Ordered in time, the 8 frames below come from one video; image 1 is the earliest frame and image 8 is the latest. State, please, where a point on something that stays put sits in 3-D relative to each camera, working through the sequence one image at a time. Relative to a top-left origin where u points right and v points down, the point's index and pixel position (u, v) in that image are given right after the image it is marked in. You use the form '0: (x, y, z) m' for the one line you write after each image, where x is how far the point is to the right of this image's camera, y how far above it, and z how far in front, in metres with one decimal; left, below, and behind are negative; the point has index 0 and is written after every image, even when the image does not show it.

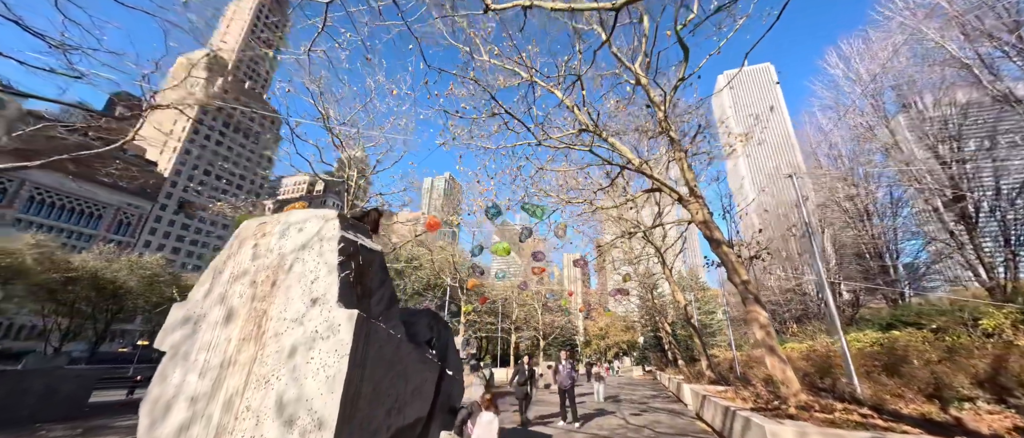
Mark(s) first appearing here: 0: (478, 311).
0: (-1.8, -4.8, +18.8) m
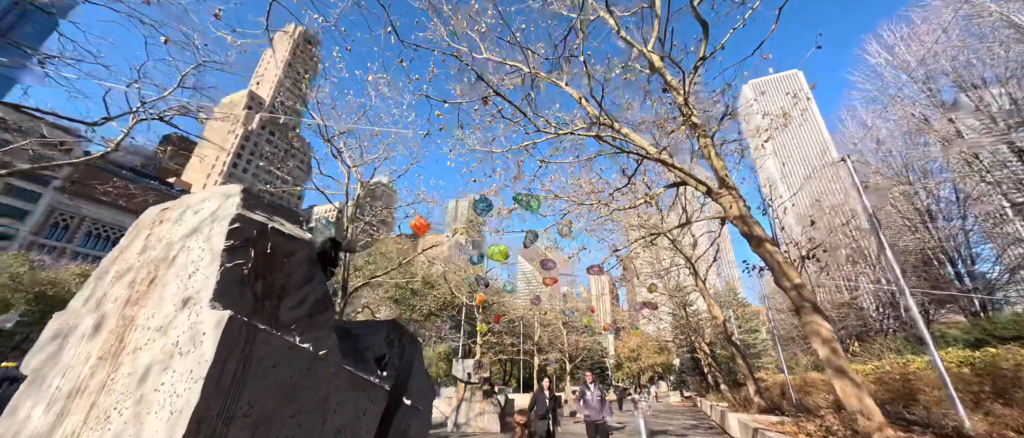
0: (-0.7, -5.7, +17.9) m
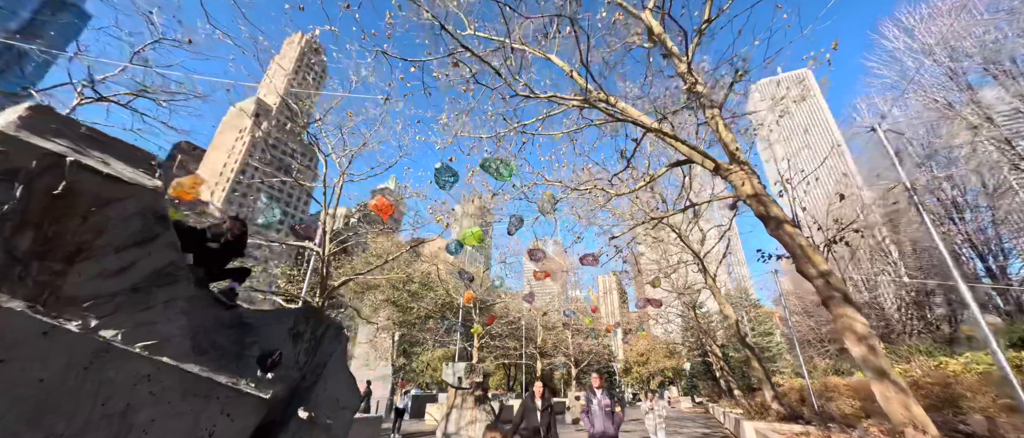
0: (-0.6, -5.6, +17.3) m
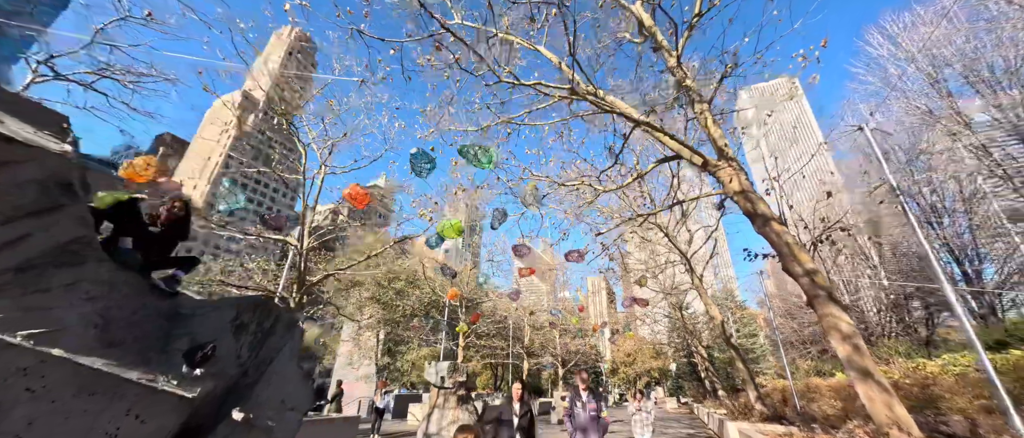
0: (-1.2, -5.5, +17.1) m
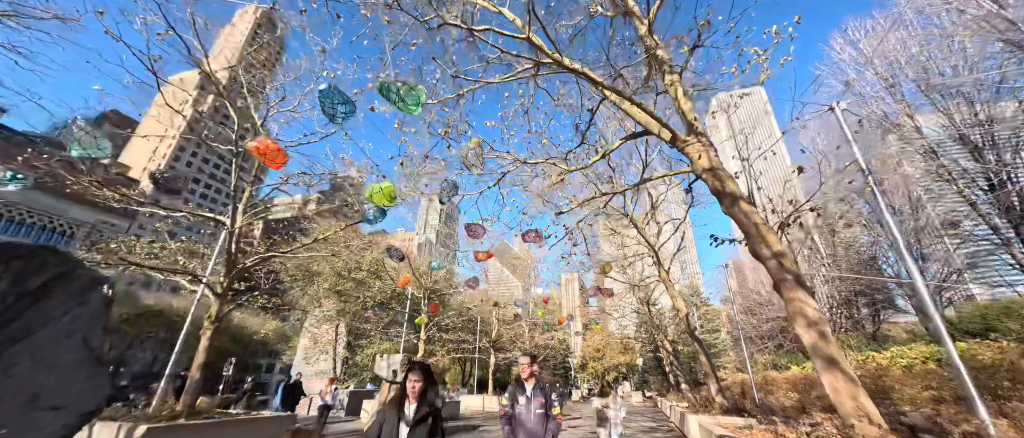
0: (-2.8, -5.1, +16.6) m
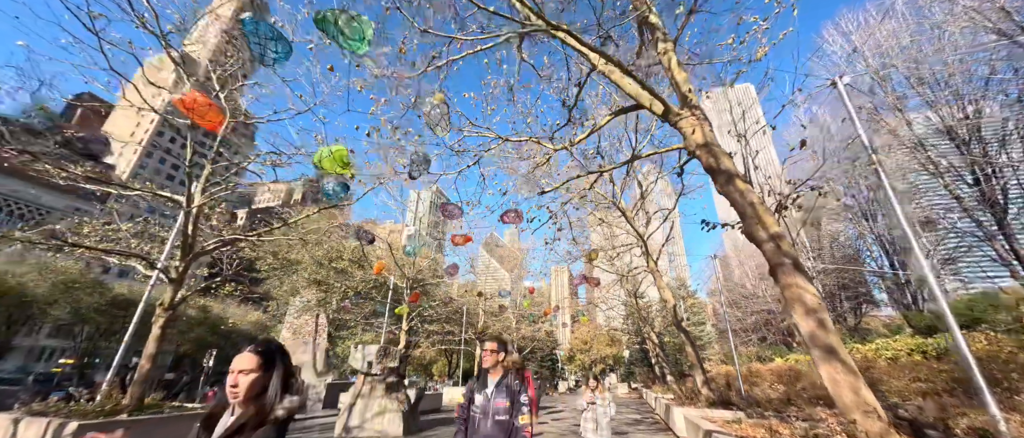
0: (-3.4, -4.6, +16.3) m
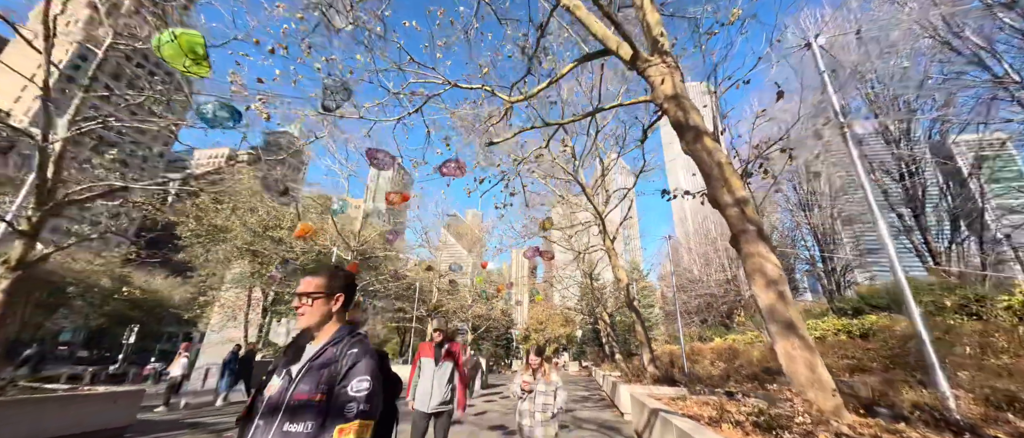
0: (-5.4, -3.4, +15.5) m
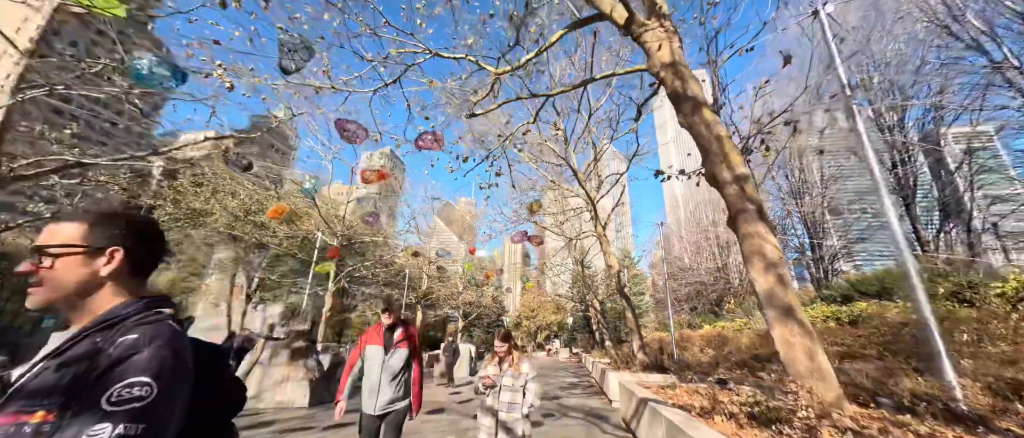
0: (-5.8, -2.7, +15.3) m
